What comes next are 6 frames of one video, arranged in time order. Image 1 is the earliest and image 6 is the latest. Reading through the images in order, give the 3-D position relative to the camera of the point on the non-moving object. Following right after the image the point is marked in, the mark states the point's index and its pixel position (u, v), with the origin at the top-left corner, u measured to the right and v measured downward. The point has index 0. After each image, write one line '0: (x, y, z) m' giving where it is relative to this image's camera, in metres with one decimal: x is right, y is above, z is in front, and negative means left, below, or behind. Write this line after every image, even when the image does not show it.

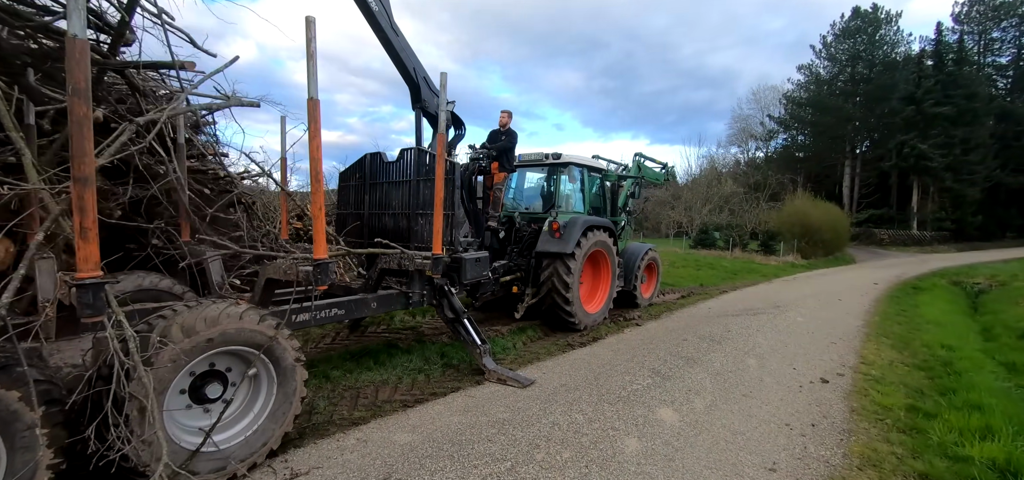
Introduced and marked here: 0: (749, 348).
0: (+2.5, -1.1, +4.4) m
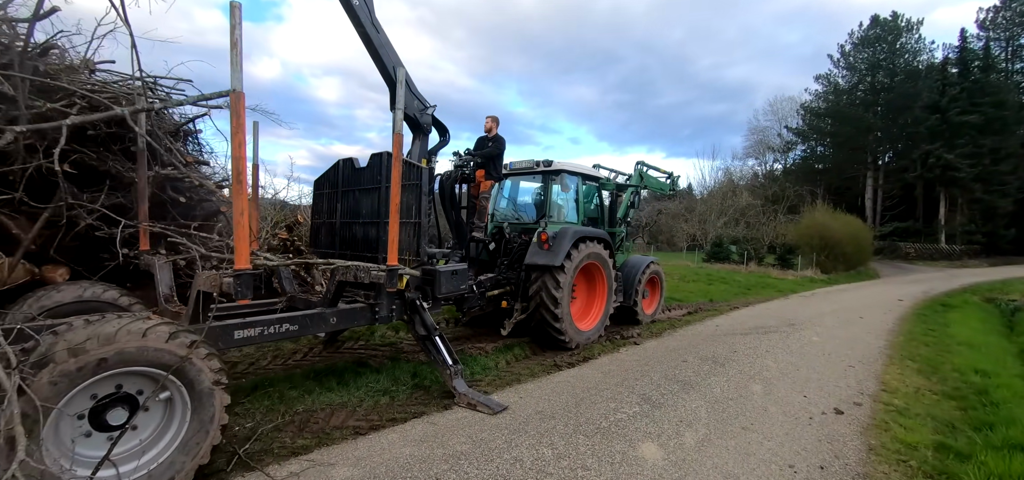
0: (+2.3, -1.2, +4.0) m
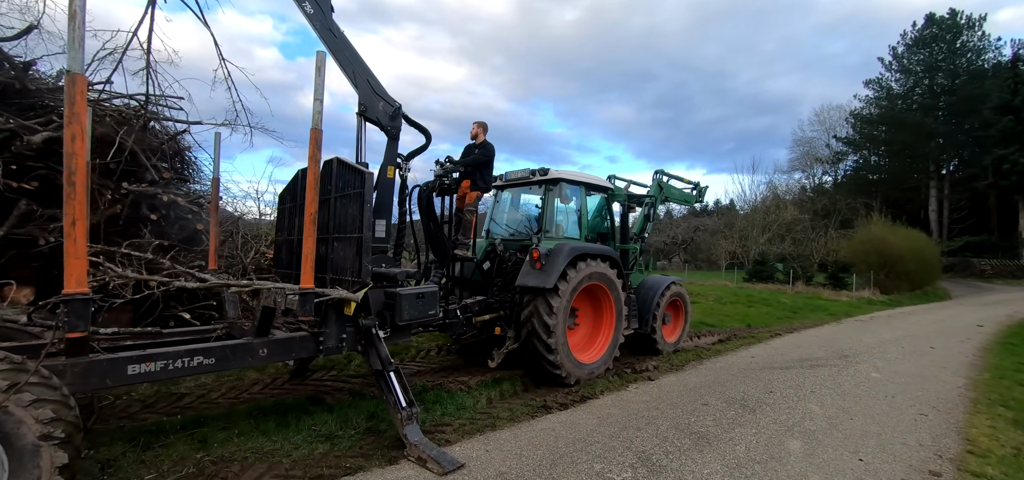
0: (+2.1, -1.4, +3.2) m
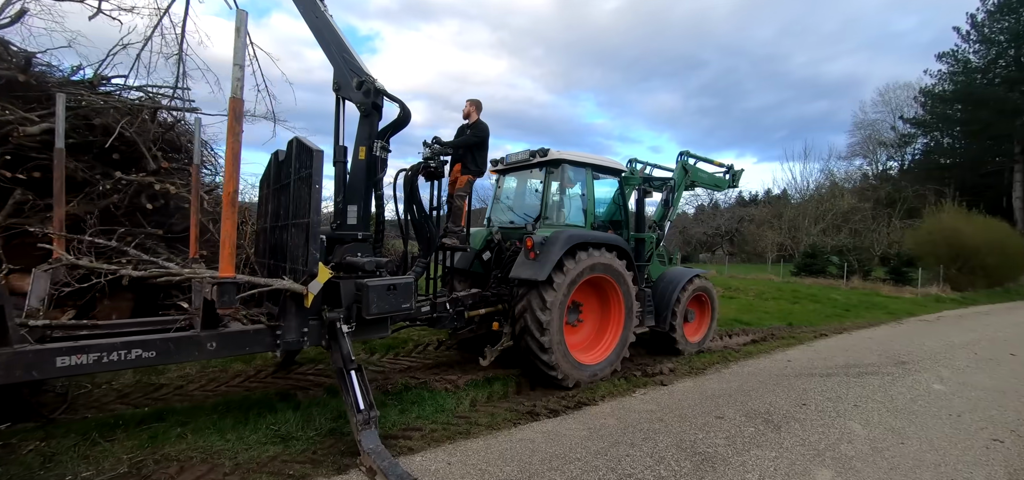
0: (+2.0, -1.3, +2.7) m
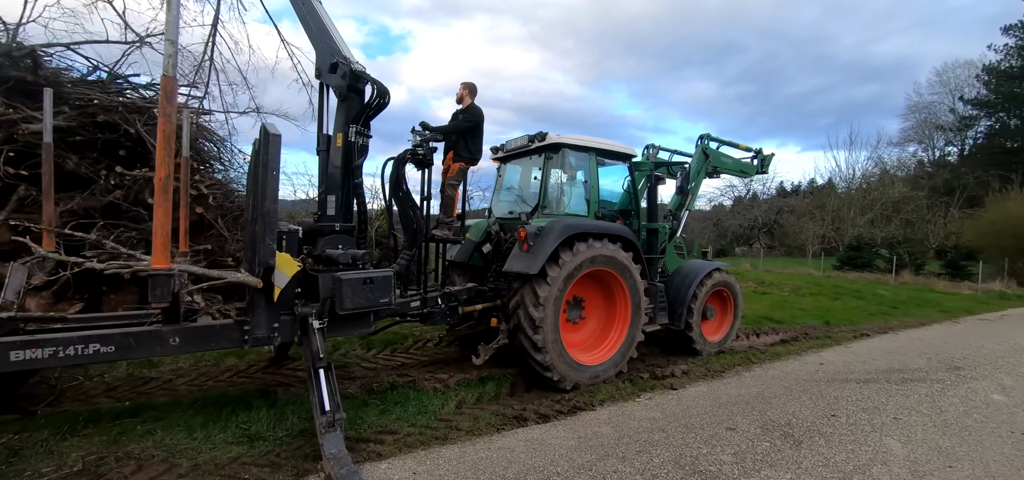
0: (+1.9, -1.2, +2.3) m
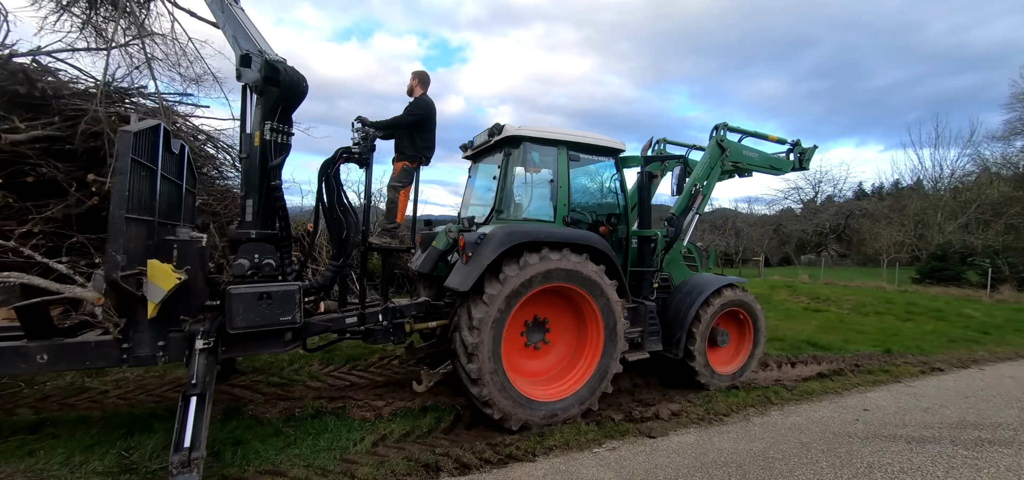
0: (+1.3, -1.3, +1.6) m
